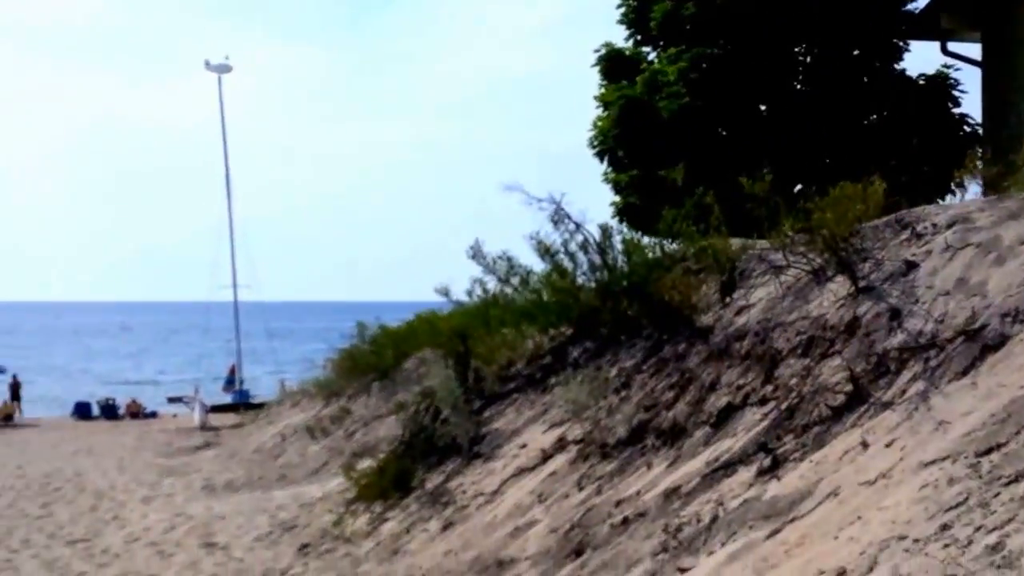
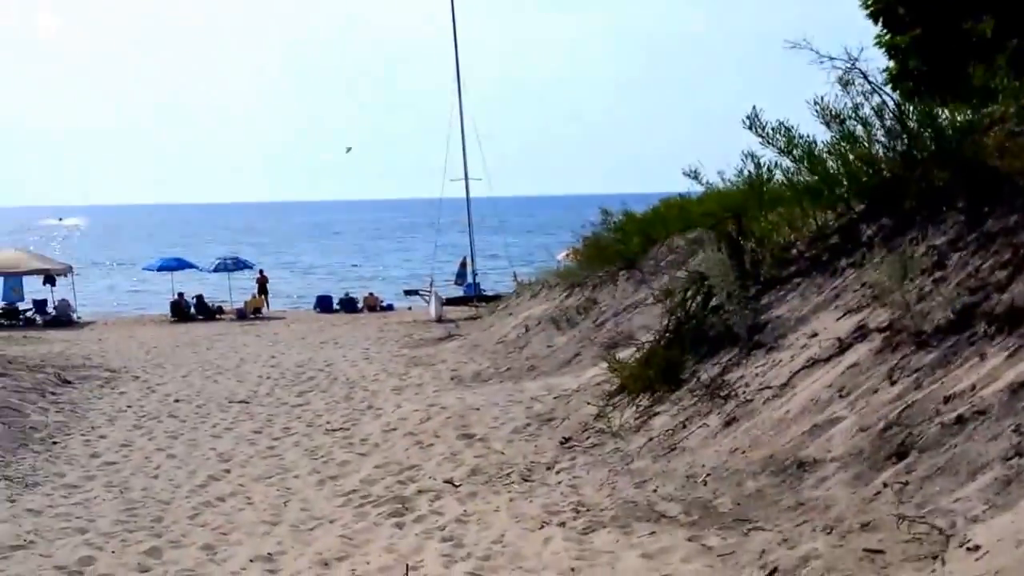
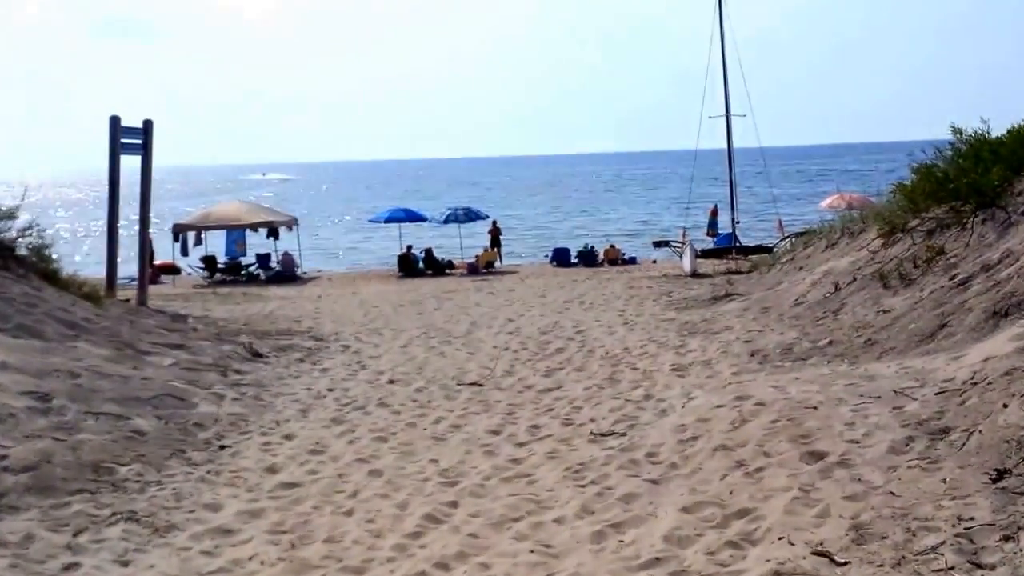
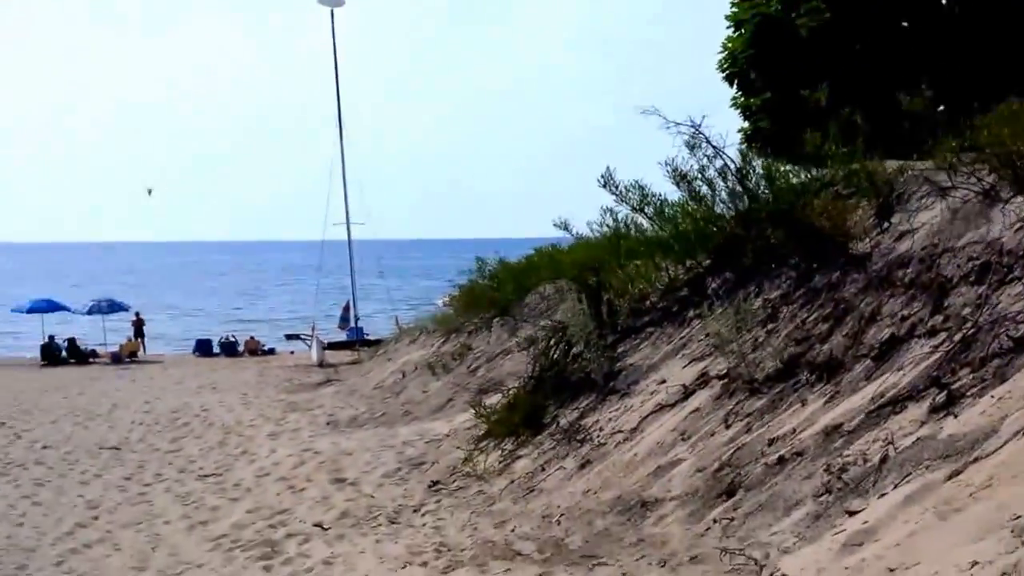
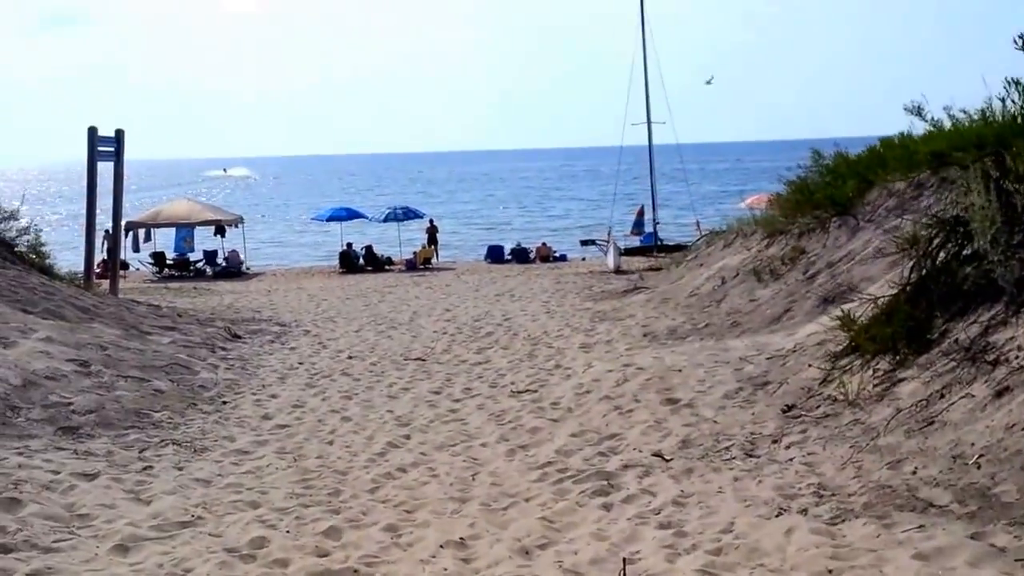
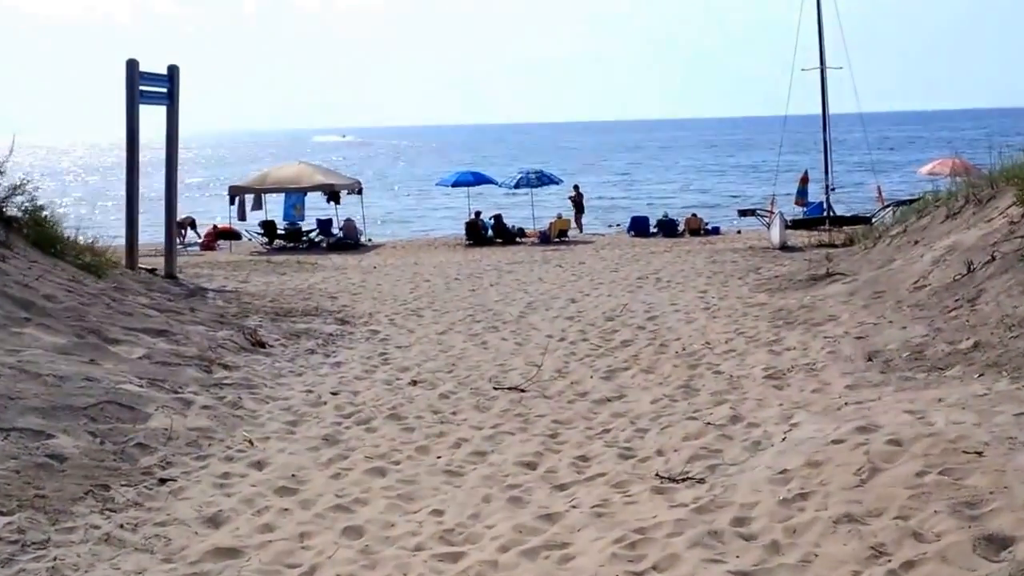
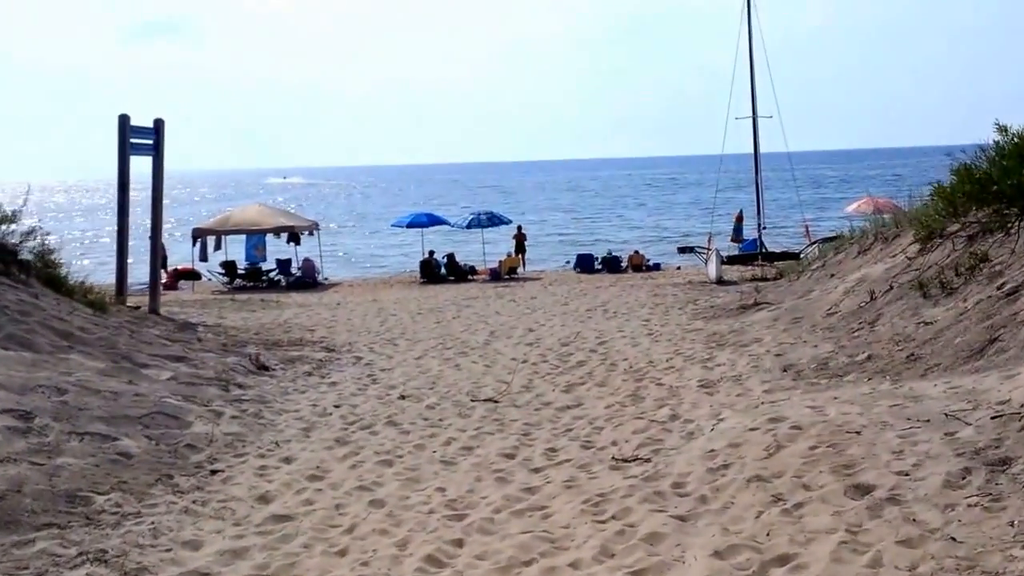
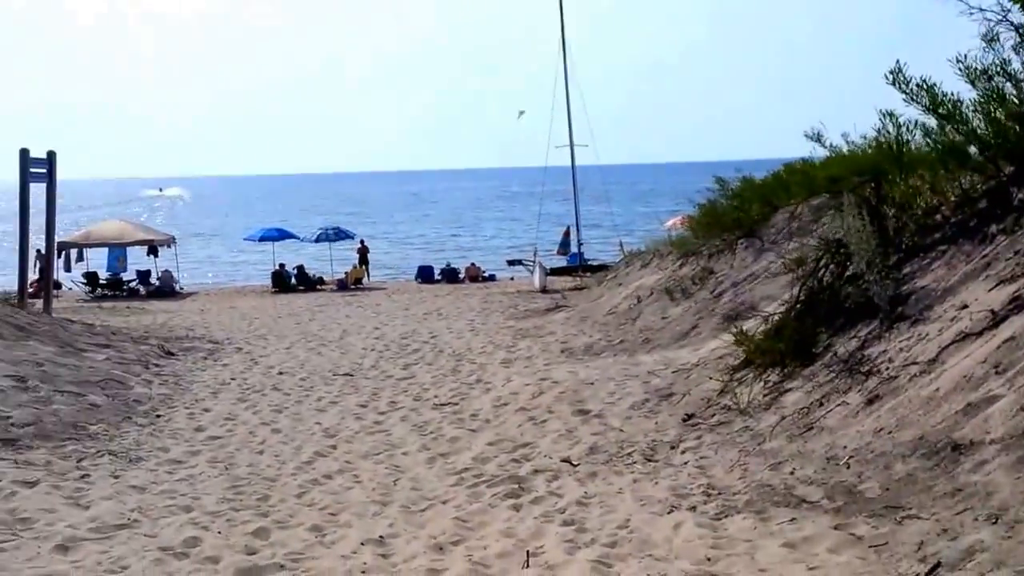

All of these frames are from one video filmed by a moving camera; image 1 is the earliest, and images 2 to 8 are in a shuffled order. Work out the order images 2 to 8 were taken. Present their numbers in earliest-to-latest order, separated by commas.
4, 2, 8, 5, 3, 7, 6
